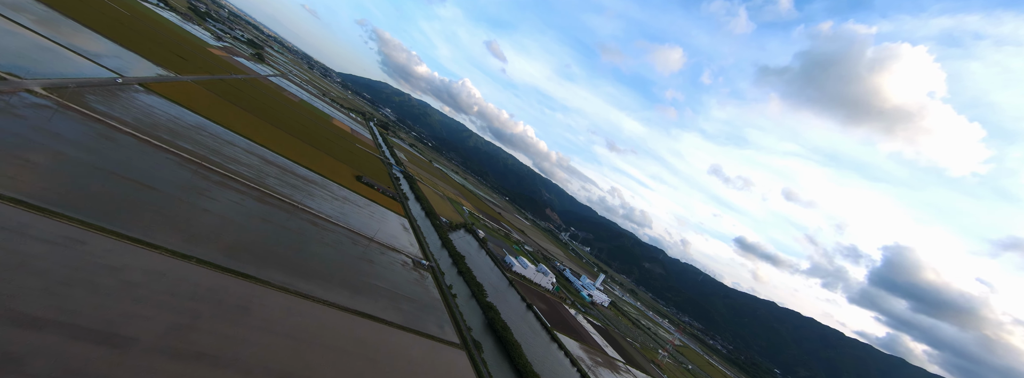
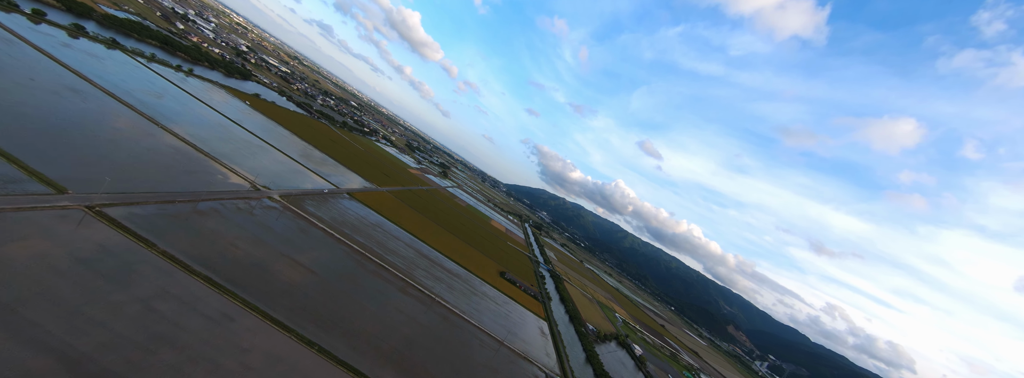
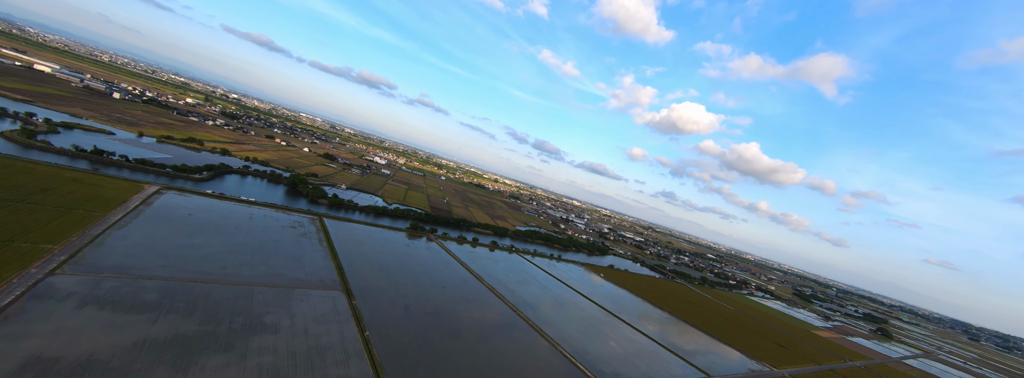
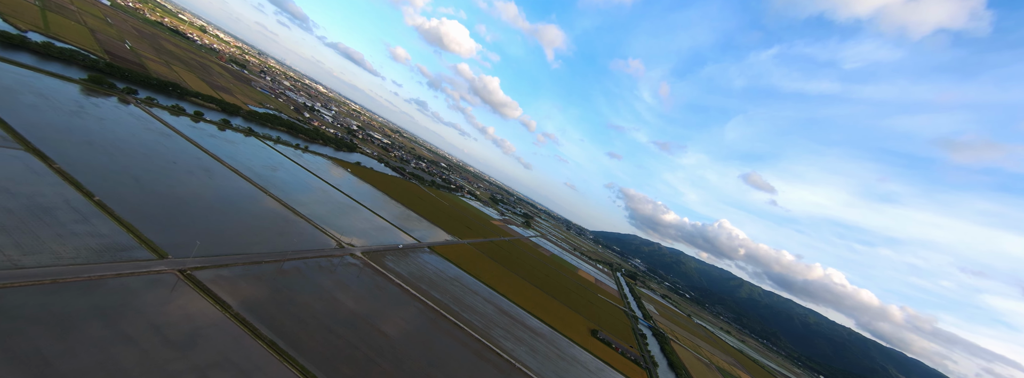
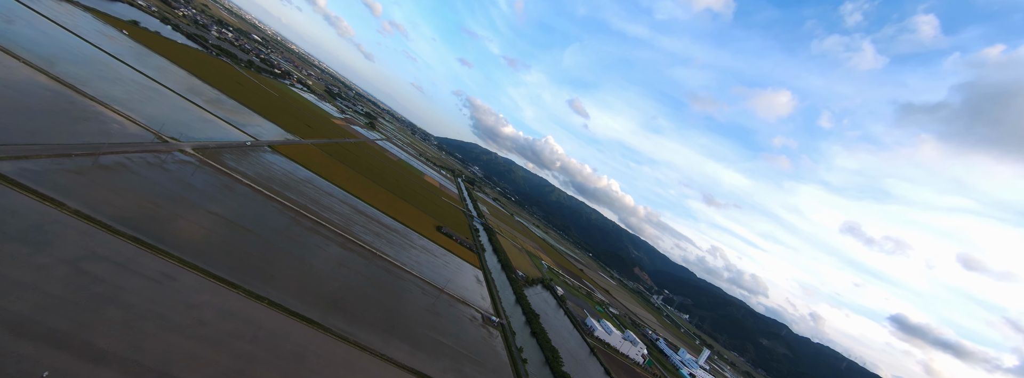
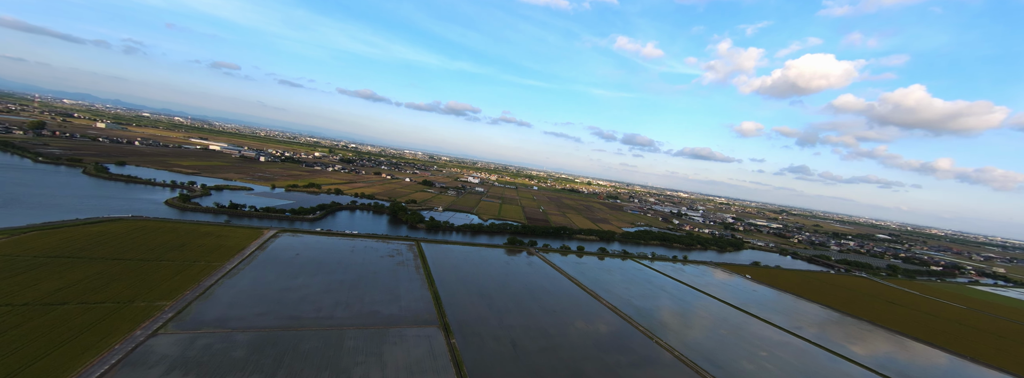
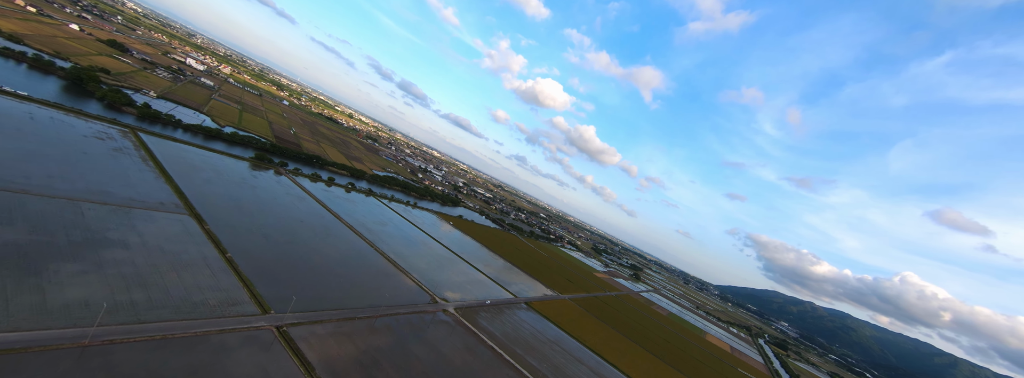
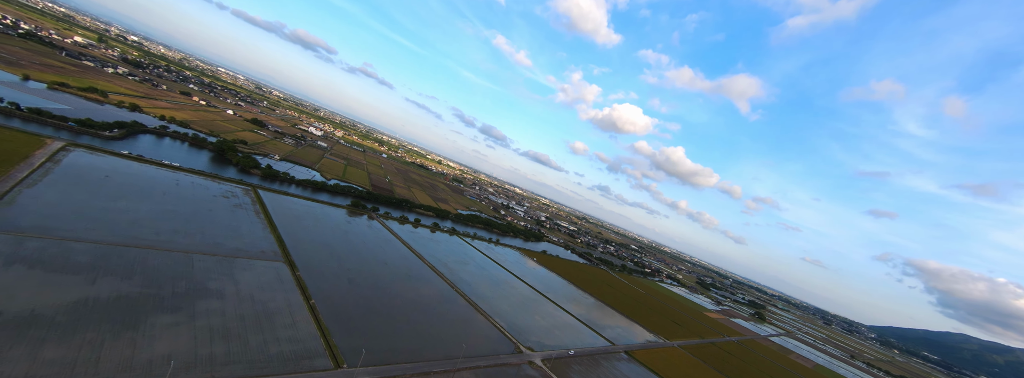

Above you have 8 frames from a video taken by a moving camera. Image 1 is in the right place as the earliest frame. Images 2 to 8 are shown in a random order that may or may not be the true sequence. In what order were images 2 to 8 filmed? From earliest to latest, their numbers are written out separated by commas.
5, 2, 4, 7, 8, 3, 6
